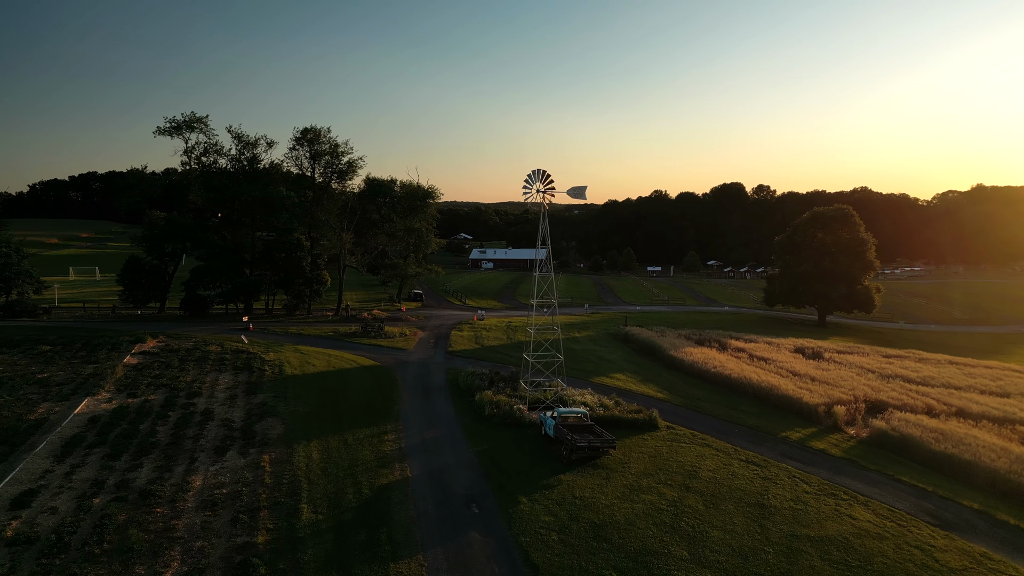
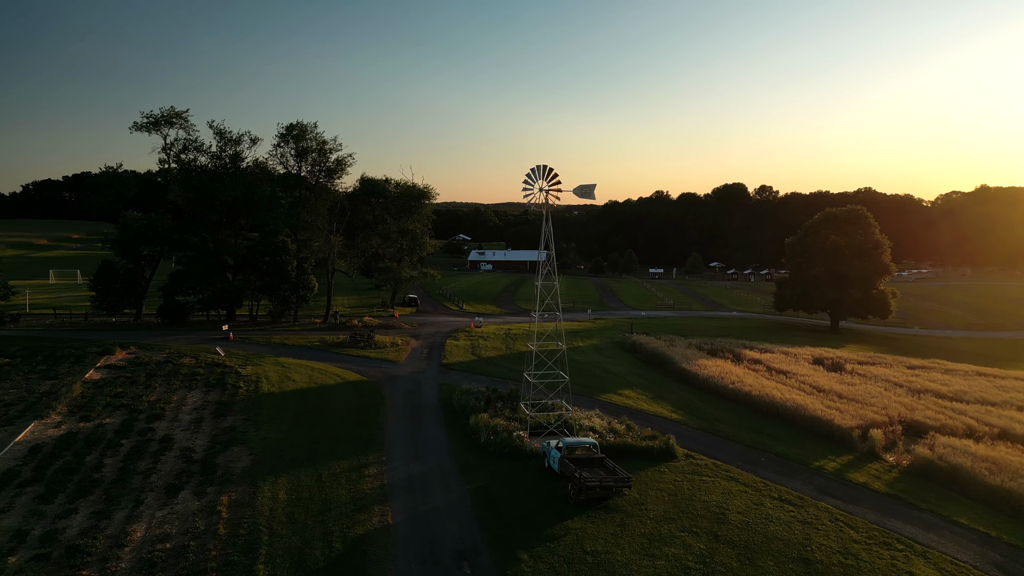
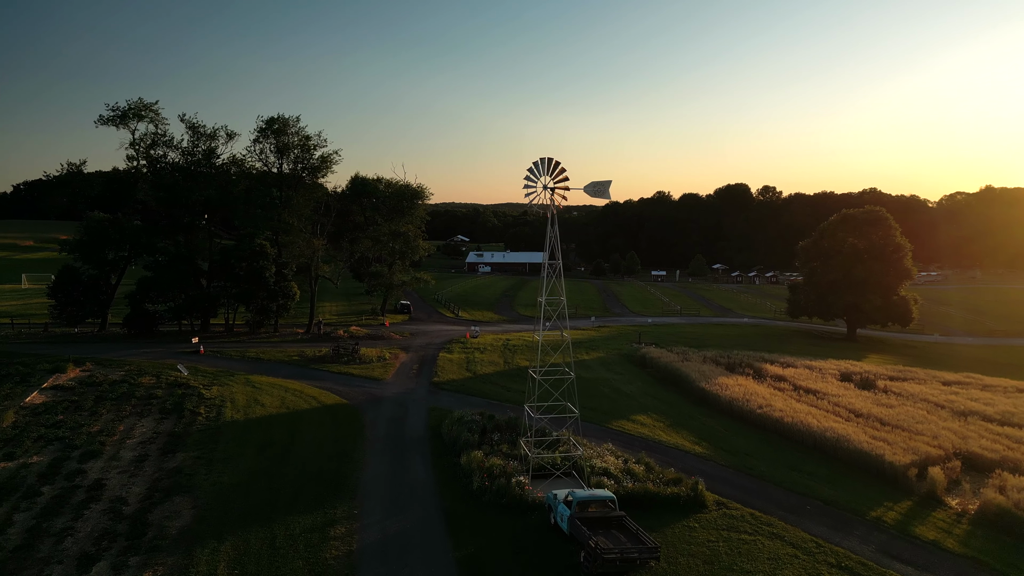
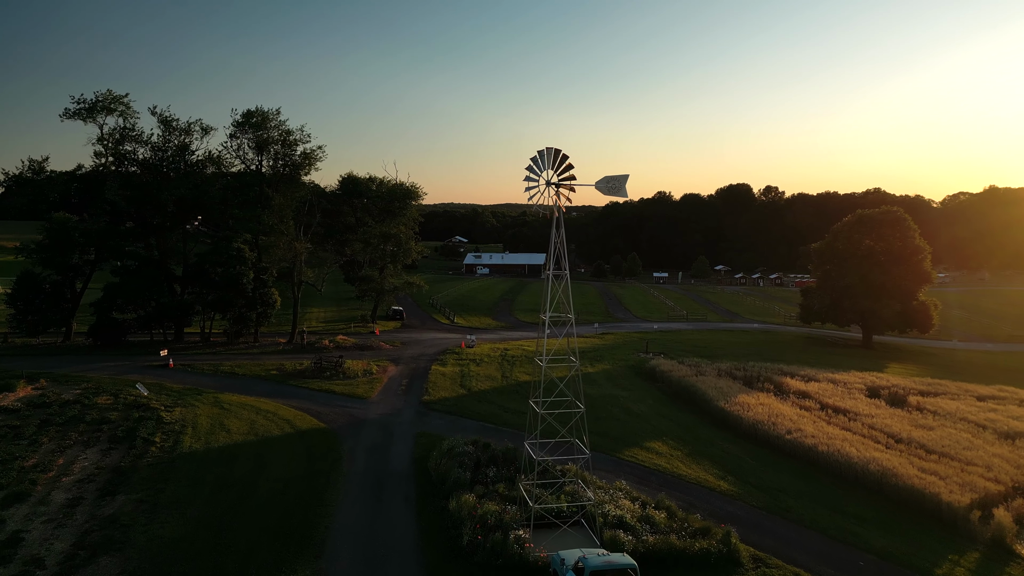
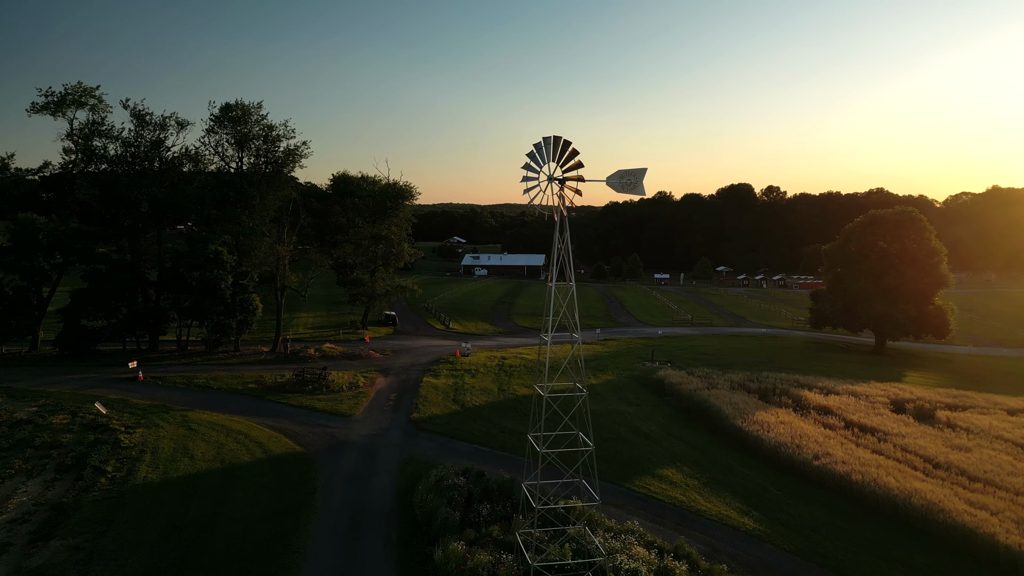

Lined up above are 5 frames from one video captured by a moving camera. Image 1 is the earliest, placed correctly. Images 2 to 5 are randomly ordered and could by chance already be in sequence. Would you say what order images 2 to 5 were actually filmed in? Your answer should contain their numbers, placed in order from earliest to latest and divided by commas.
2, 3, 4, 5
